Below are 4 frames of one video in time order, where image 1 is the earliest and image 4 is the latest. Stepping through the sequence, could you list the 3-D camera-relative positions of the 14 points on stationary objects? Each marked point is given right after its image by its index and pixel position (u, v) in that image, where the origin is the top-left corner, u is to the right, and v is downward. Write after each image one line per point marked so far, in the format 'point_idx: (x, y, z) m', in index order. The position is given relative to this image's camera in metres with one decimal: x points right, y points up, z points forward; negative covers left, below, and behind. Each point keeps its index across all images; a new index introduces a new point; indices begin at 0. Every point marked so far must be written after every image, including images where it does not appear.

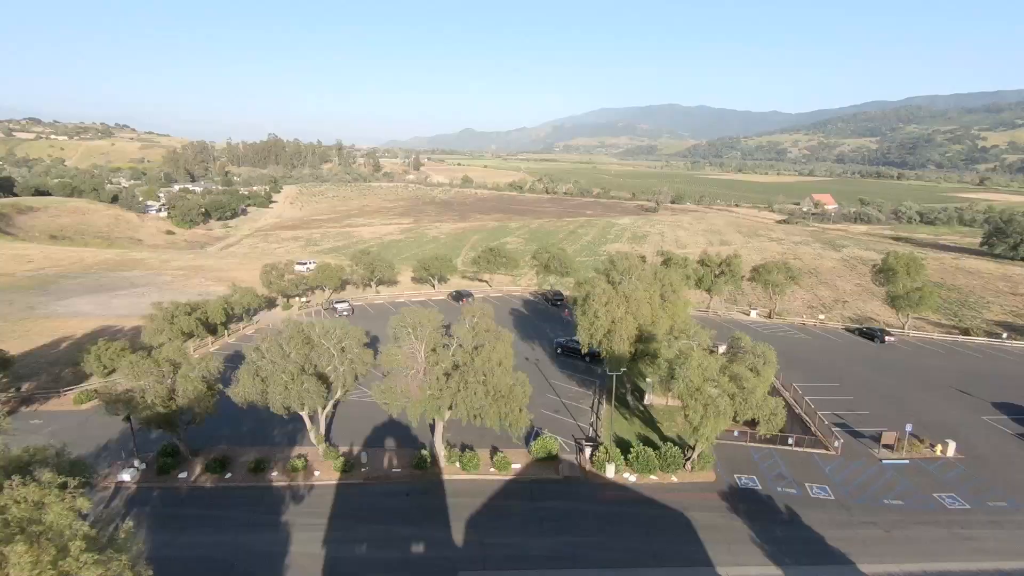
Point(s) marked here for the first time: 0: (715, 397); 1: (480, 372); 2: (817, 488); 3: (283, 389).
0: (+8.1, -4.2, +19.3) m
1: (-1.3, -3.3, +19.2) m
2: (+13.3, -8.7, +19.9) m
3: (-9.8, -4.1, +19.9) m
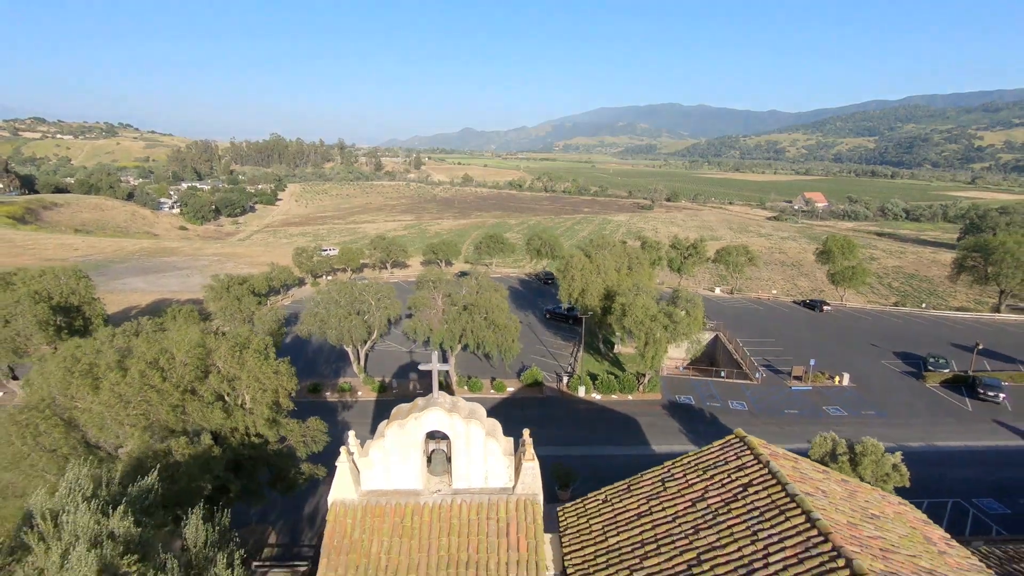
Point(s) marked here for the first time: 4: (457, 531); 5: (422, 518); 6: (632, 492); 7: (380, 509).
0: (+7.8, -2.1, +25.8) m
1: (-1.6, -1.3, +25.7) m
2: (+13.0, -6.6, +26.5) m
3: (-10.1, -2.1, +26.5) m
4: (-1.1, -4.9, +9.3) m
5: (-1.9, -4.7, +9.4) m
6: (+2.8, -4.7, +10.7) m
7: (-2.8, -4.5, +9.4) m
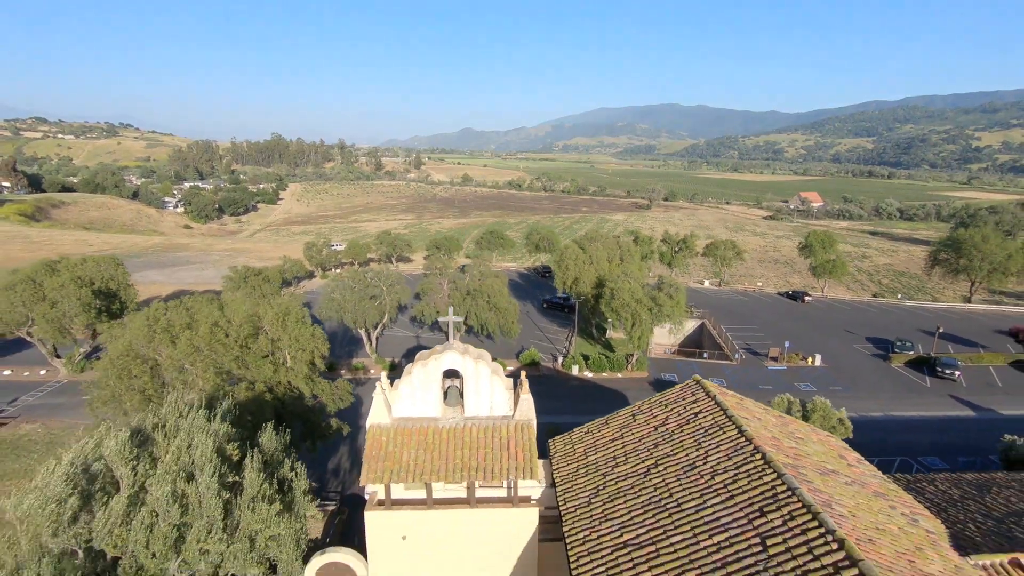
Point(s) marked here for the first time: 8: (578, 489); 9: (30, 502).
0: (+7.8, -1.3, +28.4) m
1: (-1.6, -0.4, +28.2) m
2: (+12.9, -5.8, +29.0) m
3: (-10.1, -1.3, +29.0) m
4: (-1.1, -4.0, +11.8) m
5: (-1.9, -3.9, +11.9) m
6: (+2.8, -3.9, +13.2) m
7: (-2.8, -3.7, +11.9) m
8: (+1.7, -5.0, +11.5) m
9: (-8.6, -3.8, +8.3) m
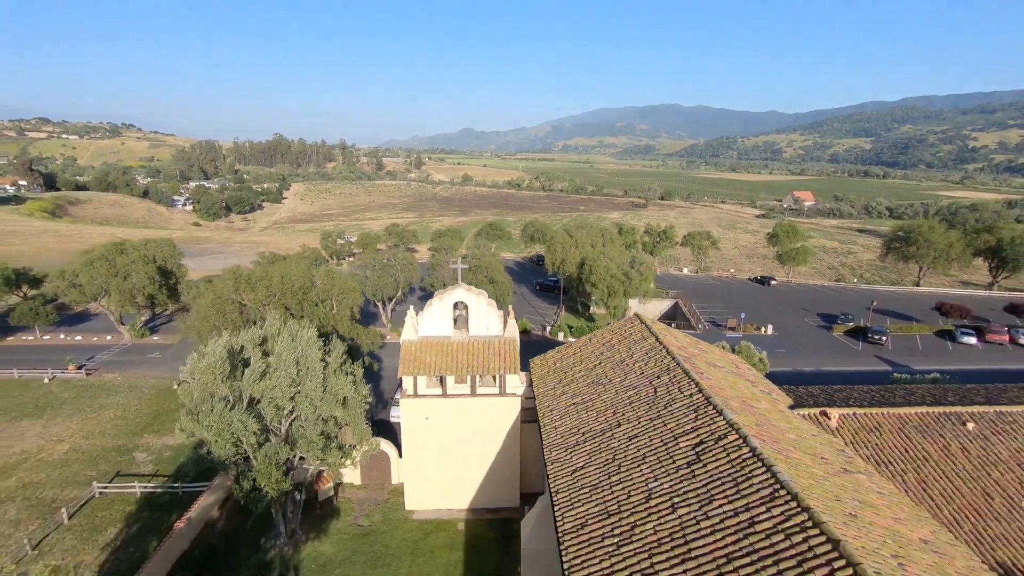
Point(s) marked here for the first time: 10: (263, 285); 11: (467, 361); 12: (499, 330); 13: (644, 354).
0: (+7.4, +0.3, +33.5) m
1: (-2.0, +1.2, +33.4) m
2: (+12.6, -4.2, +34.2) m
3: (-10.5, +0.3, +34.1) m
4: (-1.5, -2.4, +16.9) m
5: (-2.2, -2.2, +17.1) m
6: (+2.4, -2.3, +18.4) m
7: (-3.1, -2.1, +17.1) m
8: (+1.3, -3.4, +16.6) m
9: (-9.0, -2.2, +13.4) m
10: (-10.8, +0.1, +19.7) m
11: (-1.6, -2.7, +16.7) m
12: (-0.6, -1.7, +17.4) m
13: (+4.6, -2.3, +15.7) m
